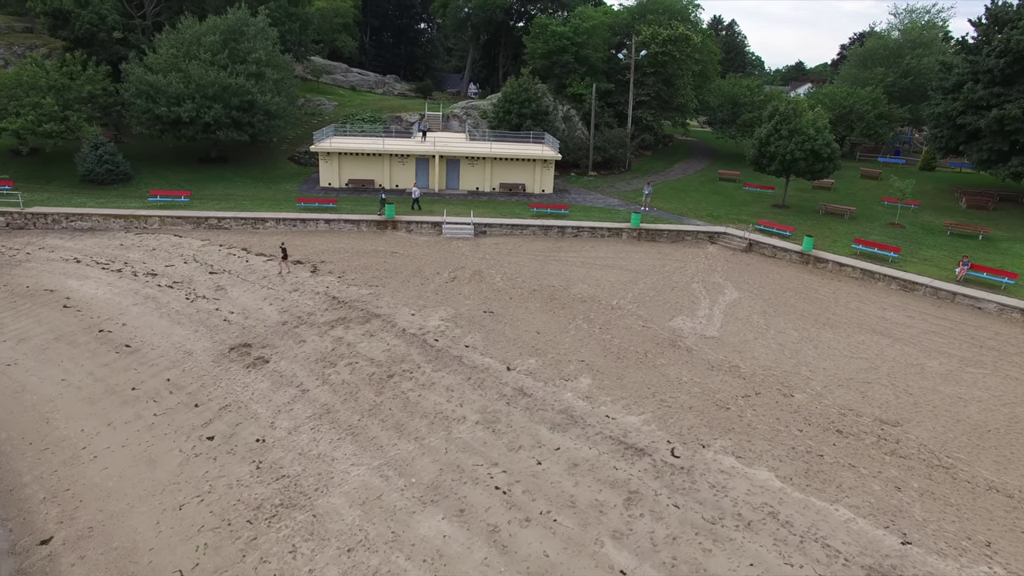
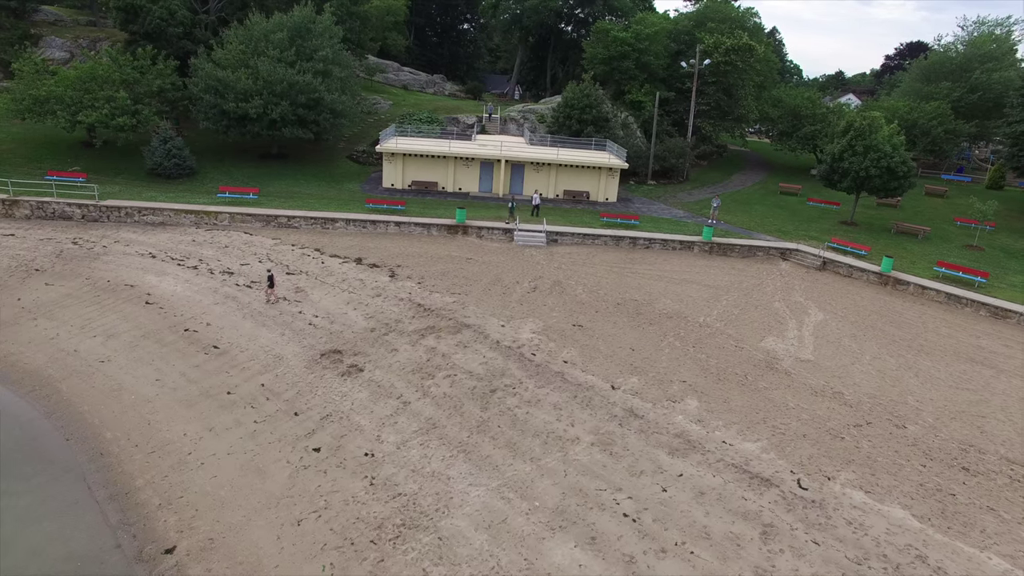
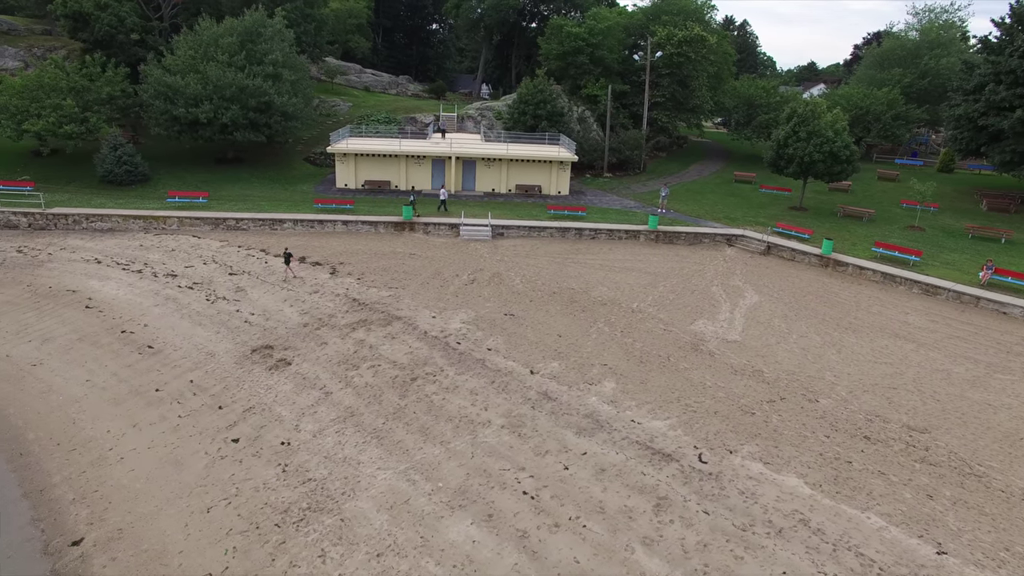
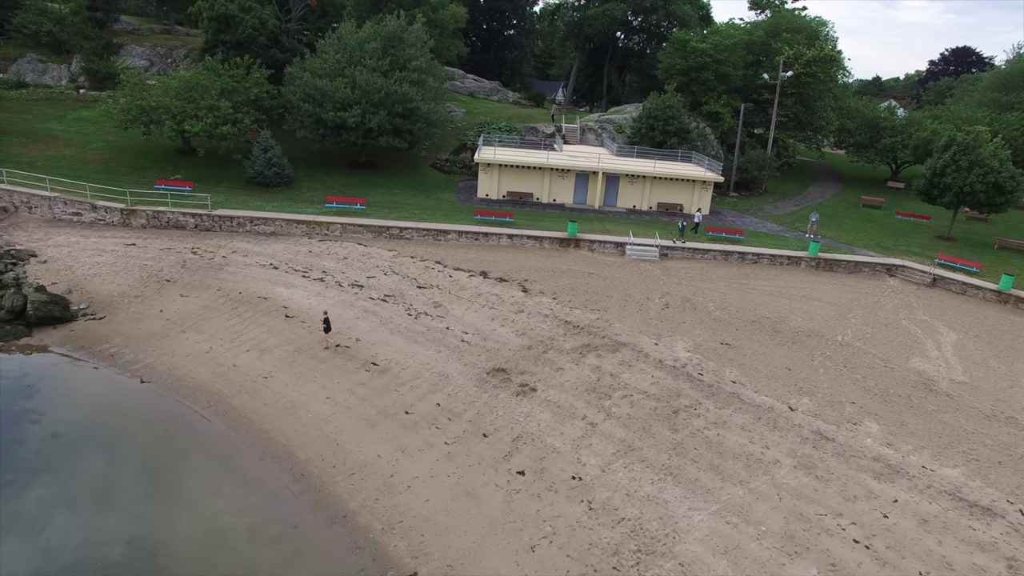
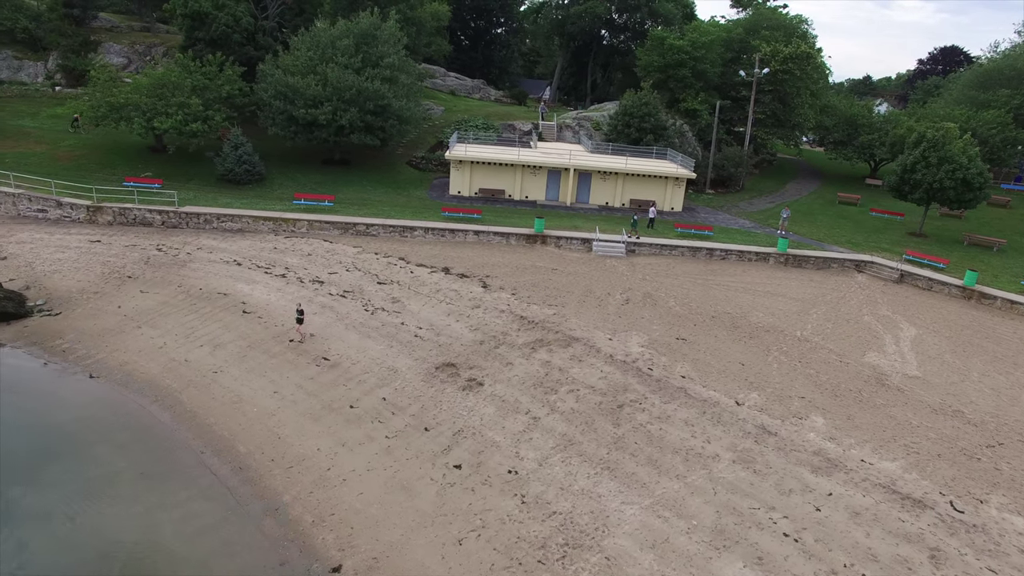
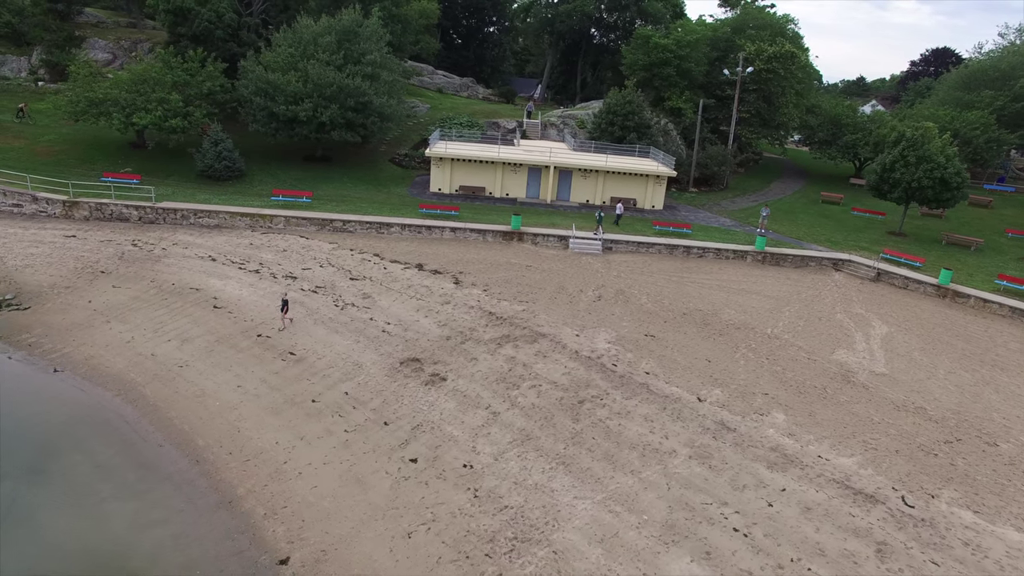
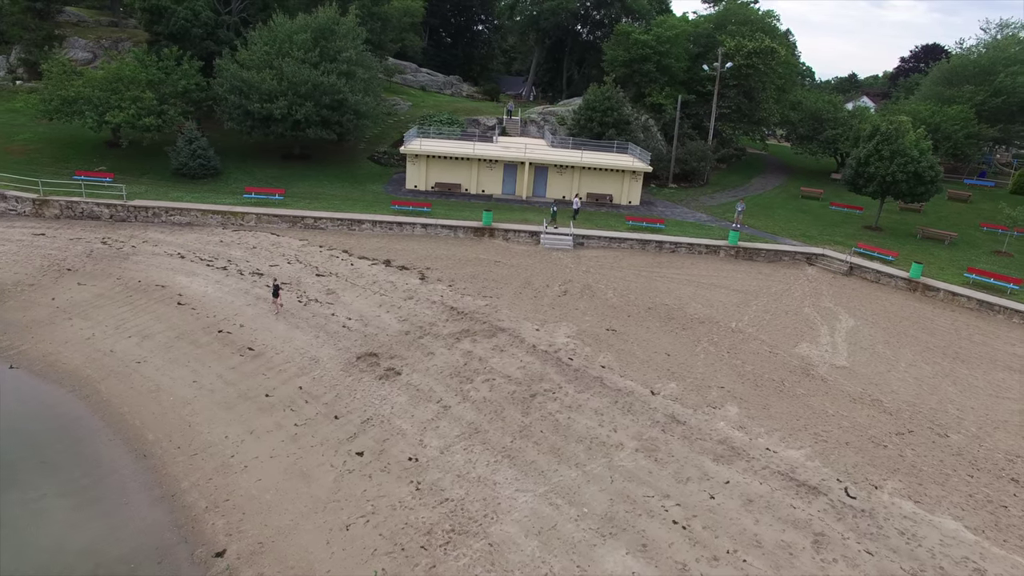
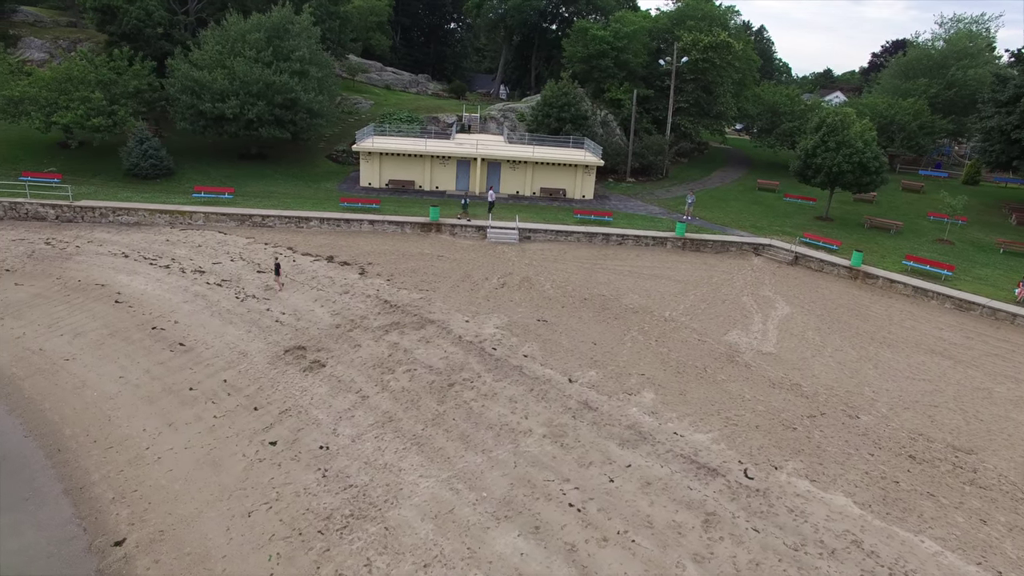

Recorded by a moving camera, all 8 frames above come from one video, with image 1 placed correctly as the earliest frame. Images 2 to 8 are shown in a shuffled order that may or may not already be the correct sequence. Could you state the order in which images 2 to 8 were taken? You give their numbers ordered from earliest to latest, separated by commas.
3, 8, 2, 7, 6, 5, 4
